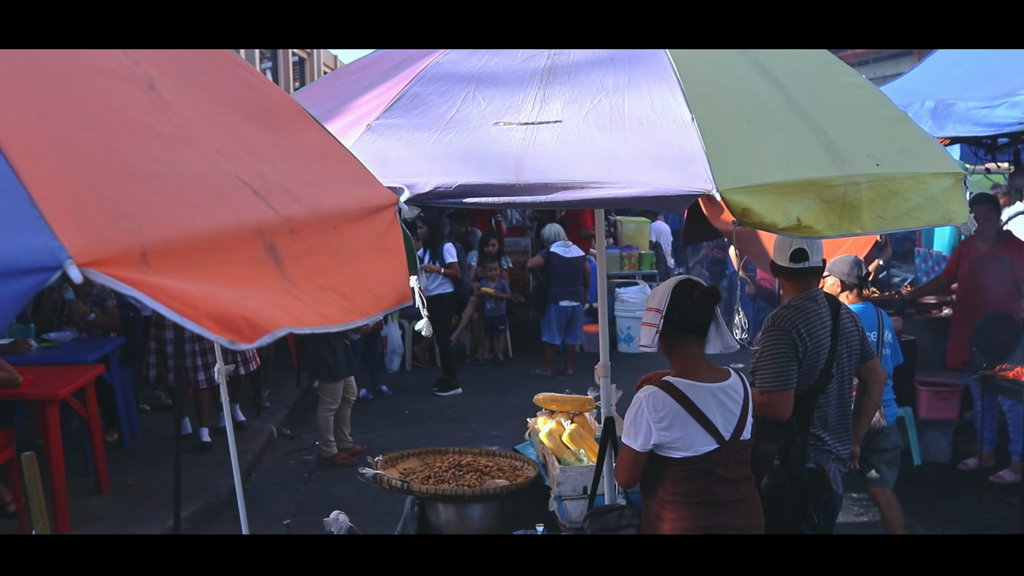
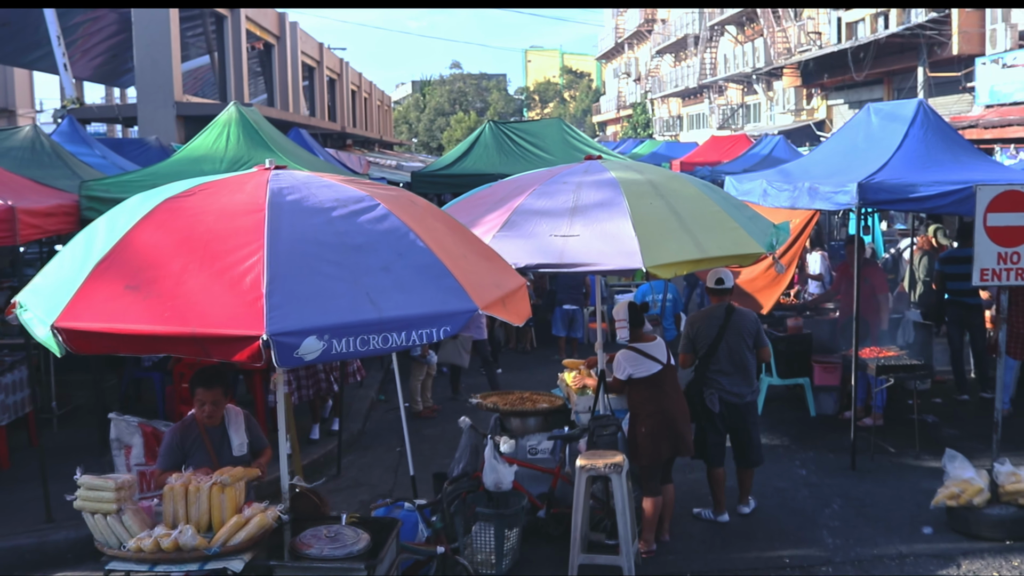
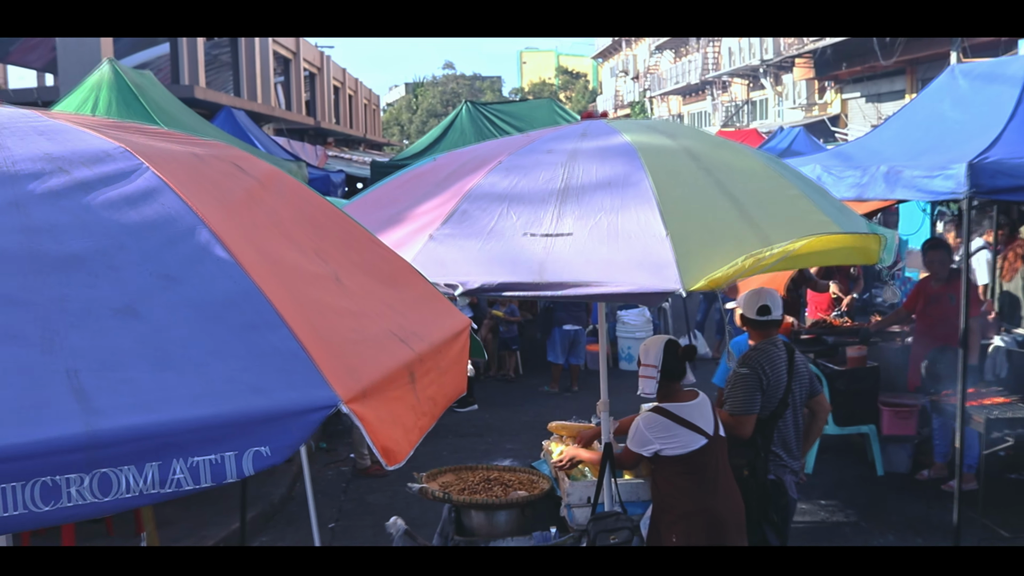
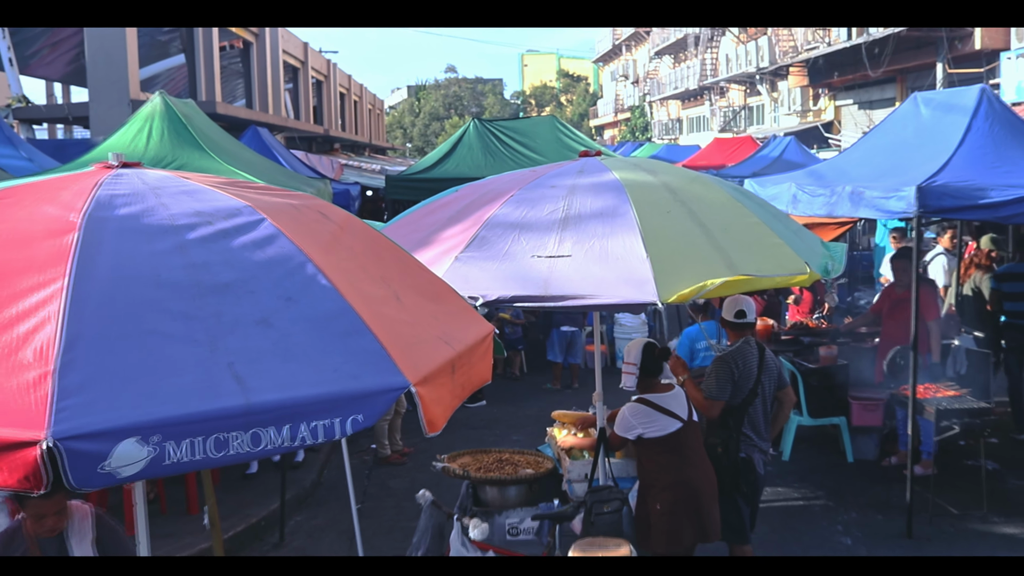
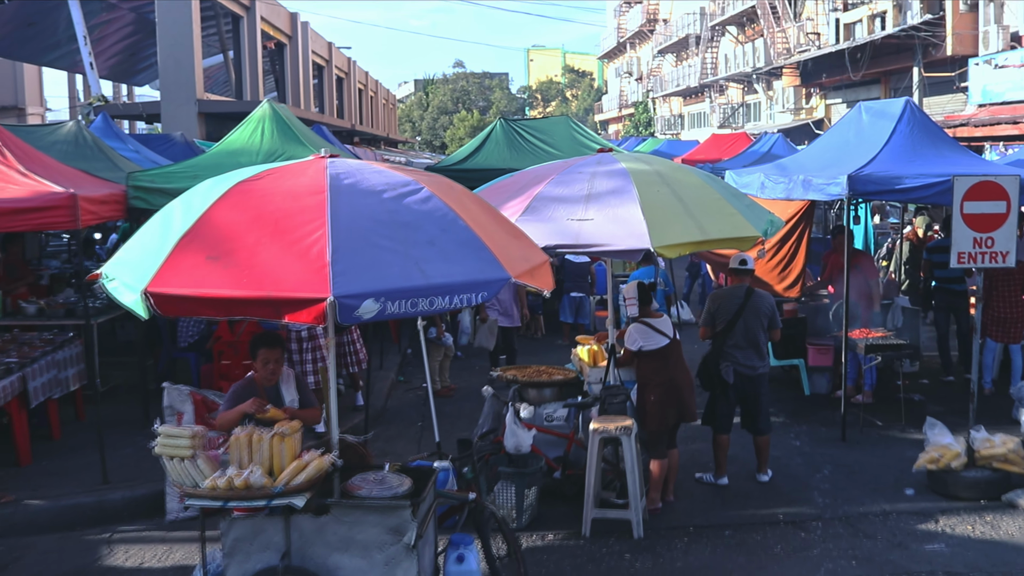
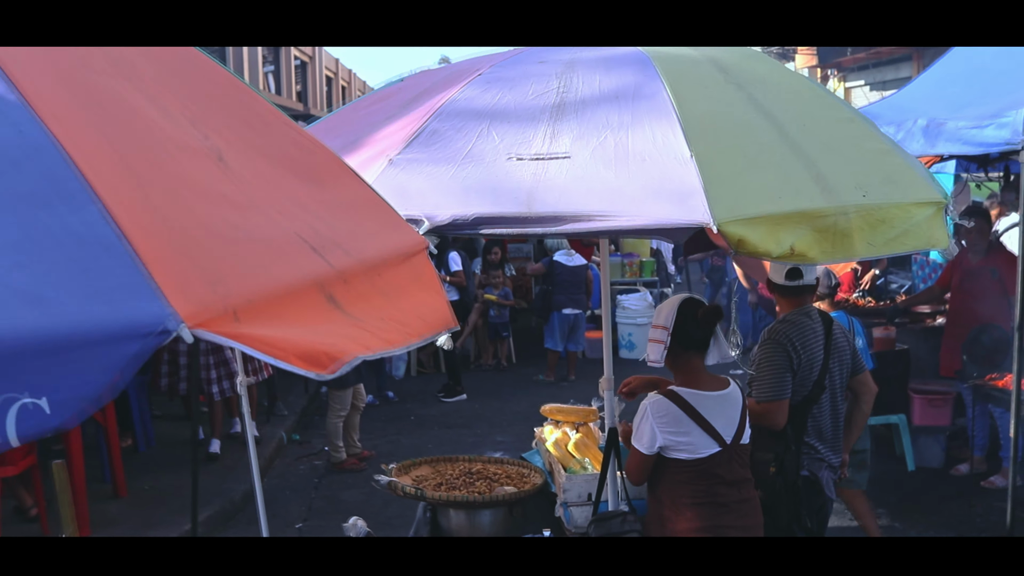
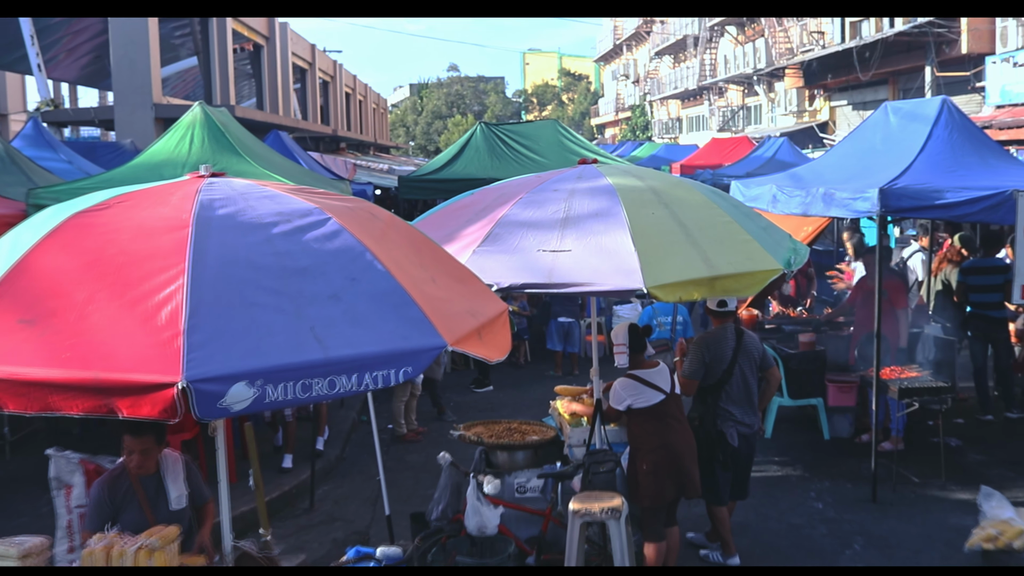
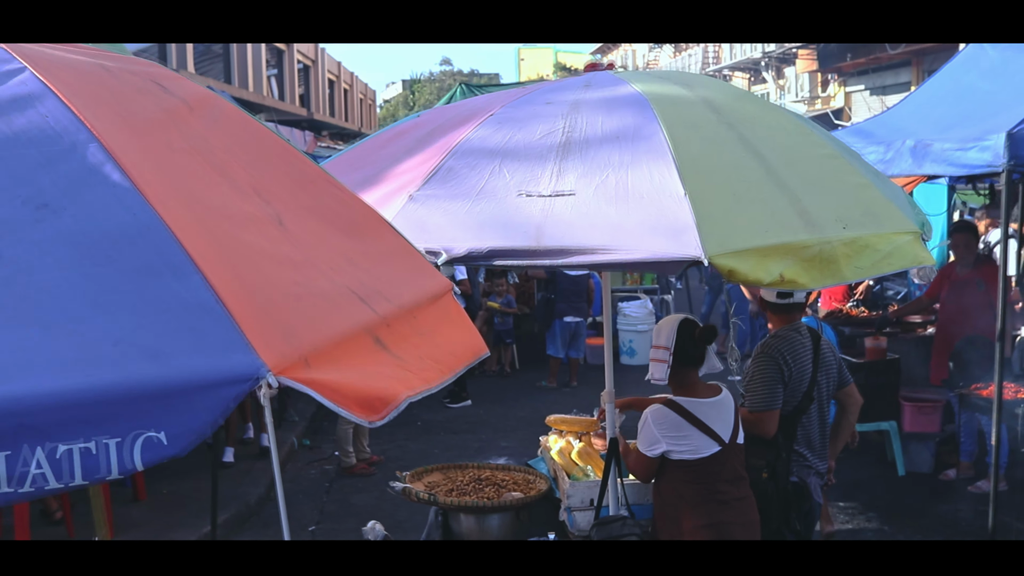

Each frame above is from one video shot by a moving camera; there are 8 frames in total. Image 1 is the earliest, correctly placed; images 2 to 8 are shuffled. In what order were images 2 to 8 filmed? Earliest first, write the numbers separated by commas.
6, 8, 3, 4, 7, 2, 5
